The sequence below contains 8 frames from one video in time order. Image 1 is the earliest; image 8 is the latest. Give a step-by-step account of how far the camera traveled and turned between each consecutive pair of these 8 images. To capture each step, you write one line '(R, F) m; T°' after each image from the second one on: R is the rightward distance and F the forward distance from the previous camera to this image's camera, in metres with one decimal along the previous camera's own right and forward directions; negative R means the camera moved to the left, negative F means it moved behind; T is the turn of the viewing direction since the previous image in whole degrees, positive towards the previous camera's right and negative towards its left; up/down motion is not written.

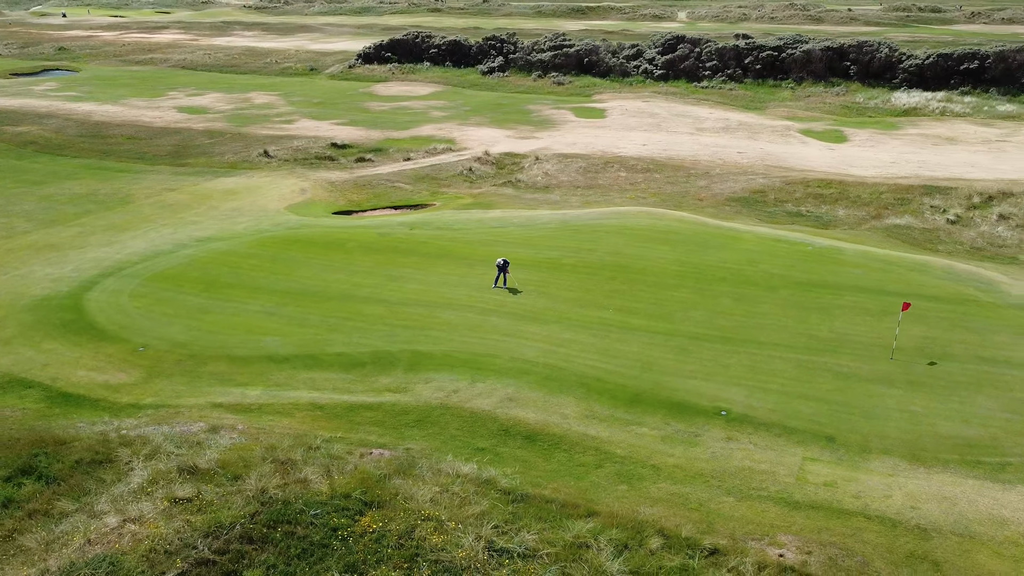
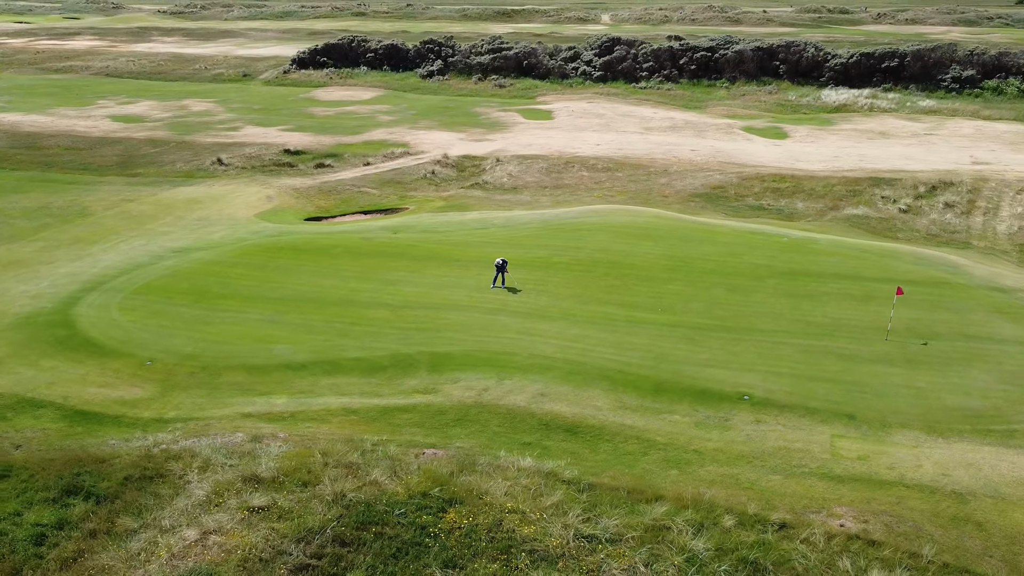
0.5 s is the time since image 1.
(-1.7, -0.2) m; +5°
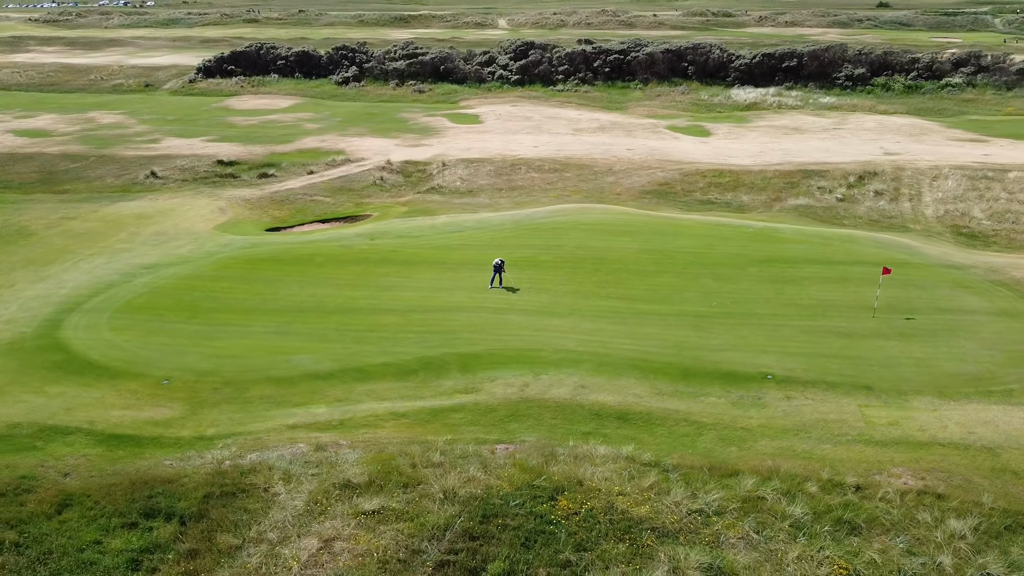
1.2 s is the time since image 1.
(-2.4, -0.2) m; +7°
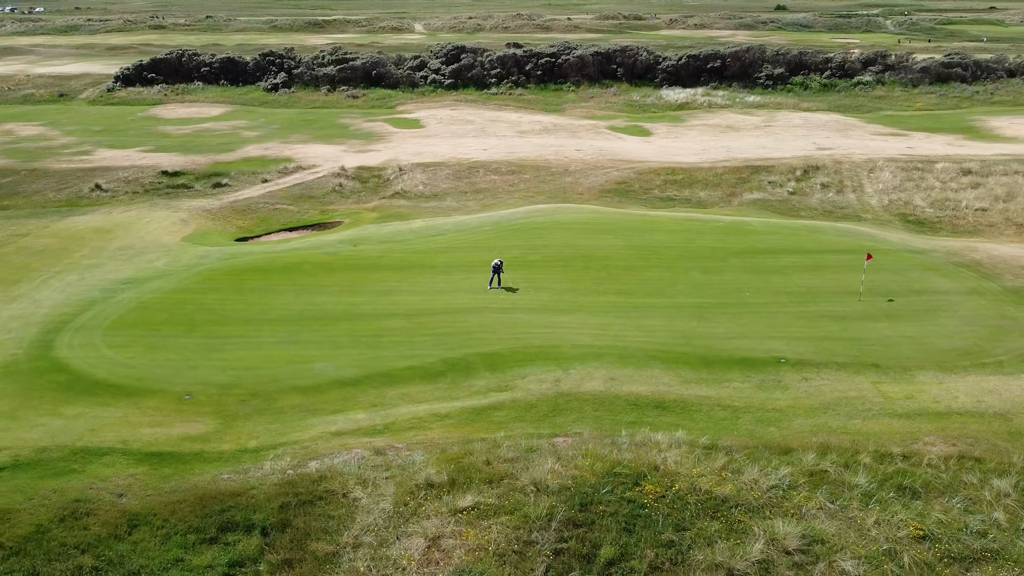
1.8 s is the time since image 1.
(-2.0, -0.1) m; +6°
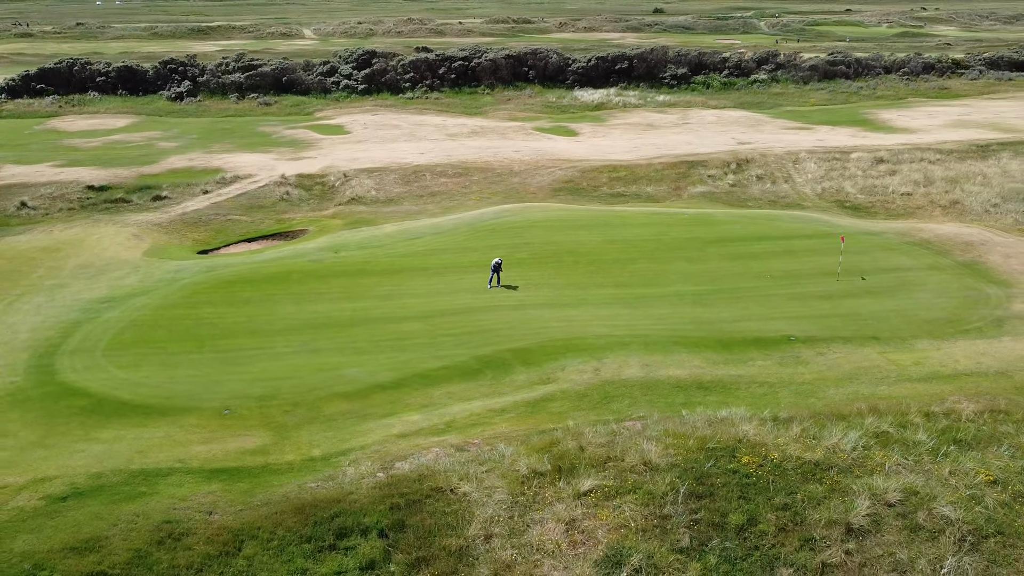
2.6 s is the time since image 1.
(-2.7, -0.1) m; +8°
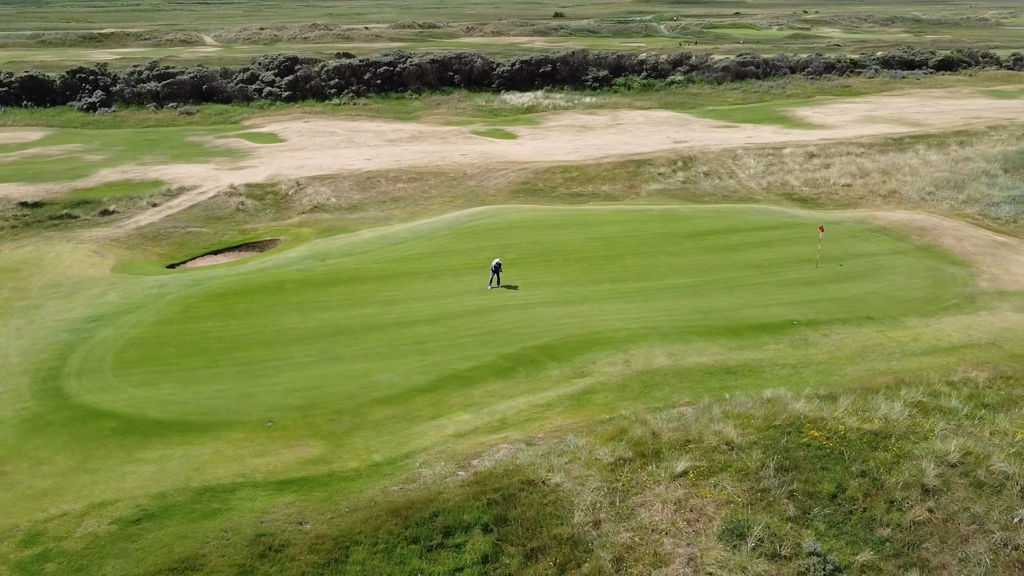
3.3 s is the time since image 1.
(-2.4, -0.1) m; +7°
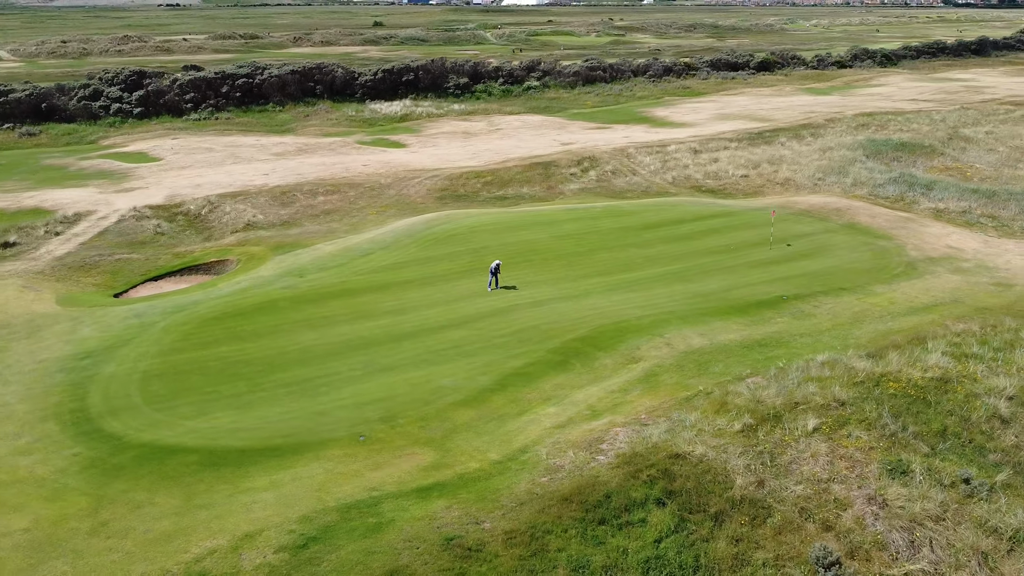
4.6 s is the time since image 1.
(-4.4, 0.0) m; +12°
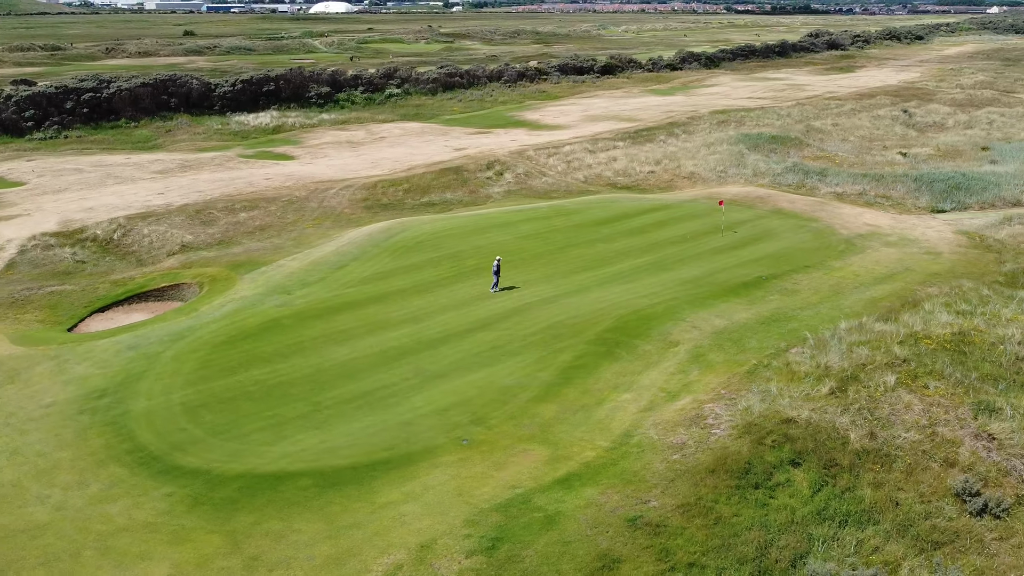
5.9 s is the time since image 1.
(-4.5, 0.0) m; +12°
